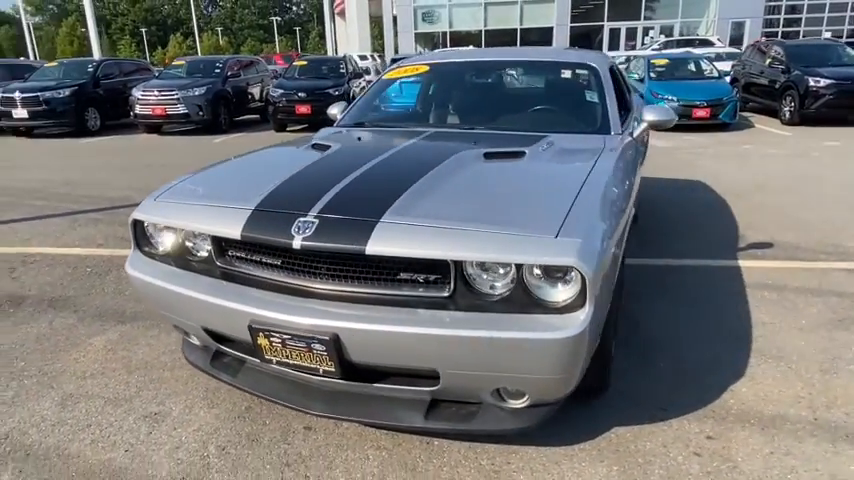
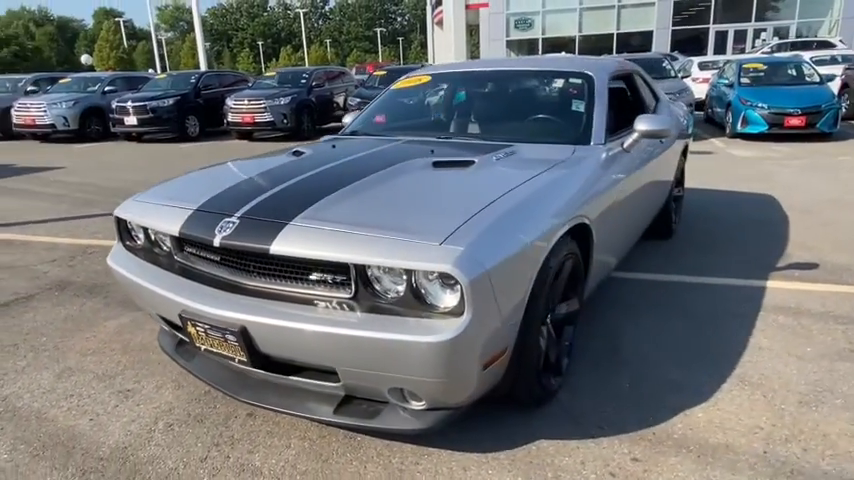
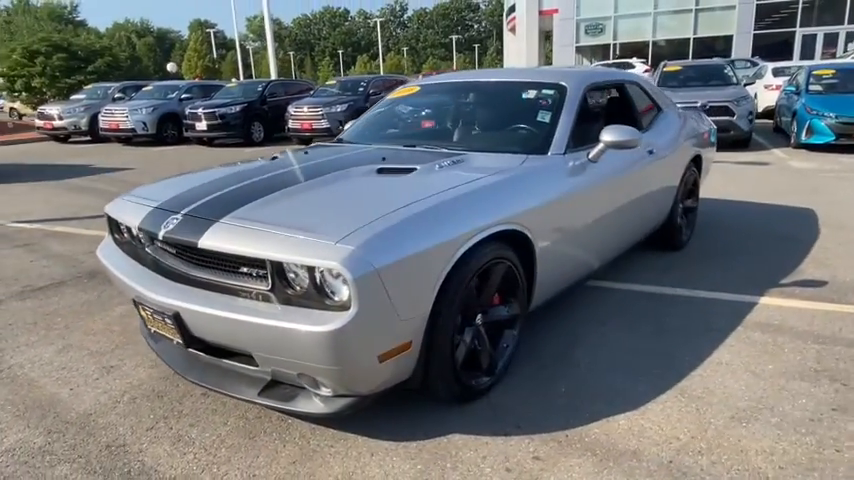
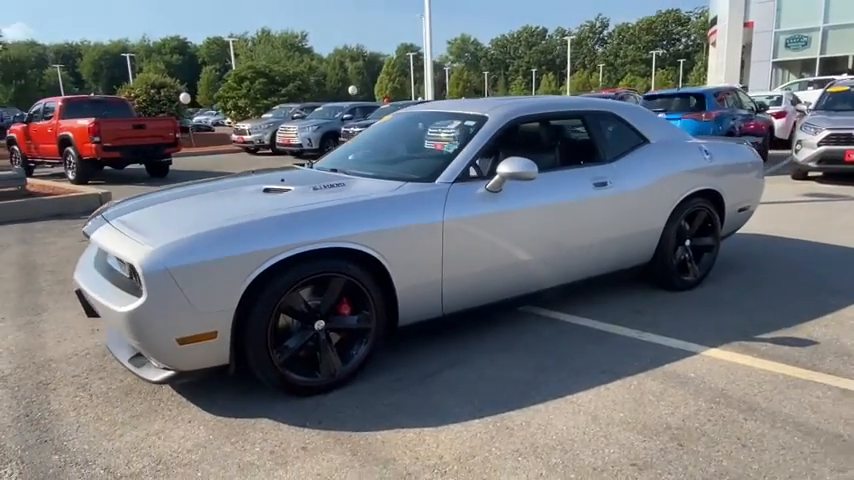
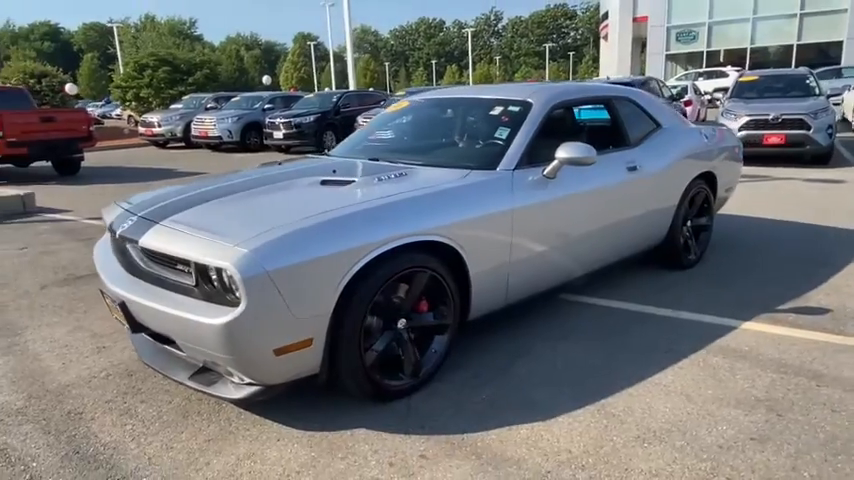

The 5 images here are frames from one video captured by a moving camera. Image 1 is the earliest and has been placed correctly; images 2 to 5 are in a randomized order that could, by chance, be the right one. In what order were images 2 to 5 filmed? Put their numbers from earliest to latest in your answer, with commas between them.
2, 3, 5, 4
